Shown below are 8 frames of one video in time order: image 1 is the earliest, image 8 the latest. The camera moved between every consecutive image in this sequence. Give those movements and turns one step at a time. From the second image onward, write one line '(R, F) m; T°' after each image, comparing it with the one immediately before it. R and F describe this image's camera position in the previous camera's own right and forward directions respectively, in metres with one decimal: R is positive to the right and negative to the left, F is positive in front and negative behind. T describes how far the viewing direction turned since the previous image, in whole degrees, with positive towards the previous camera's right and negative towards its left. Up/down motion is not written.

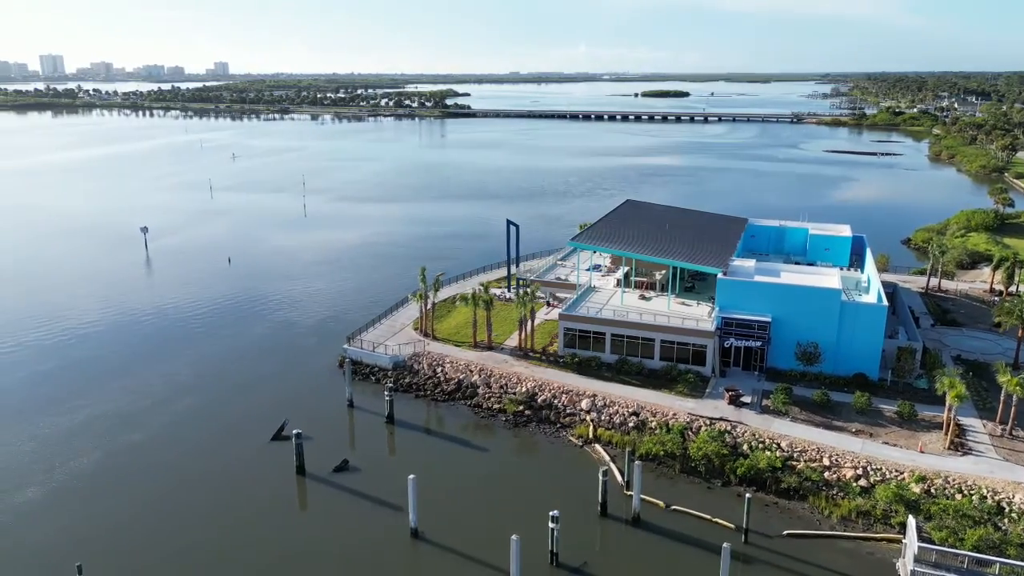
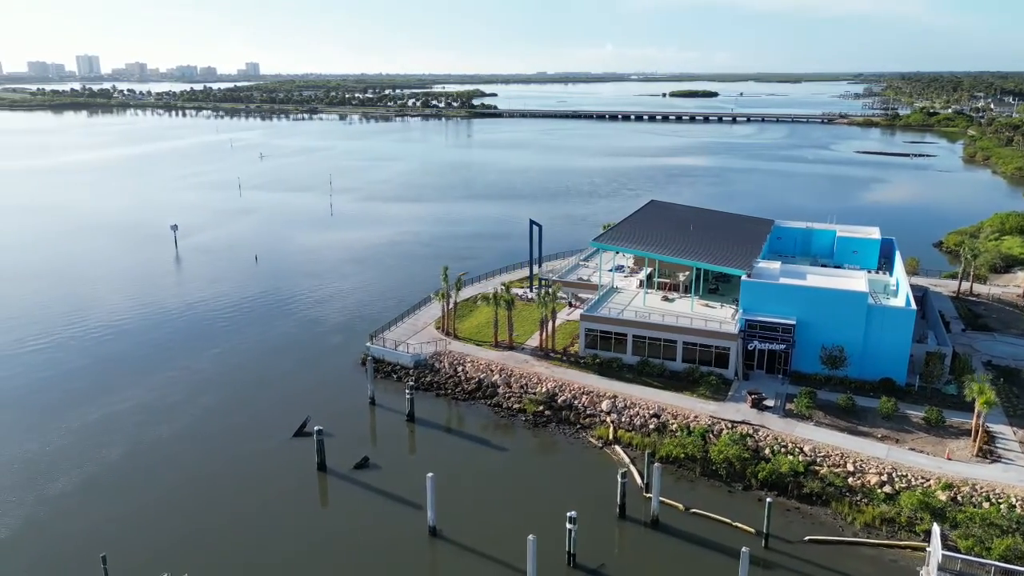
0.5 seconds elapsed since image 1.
(+0.2, 0.0) m; -2°
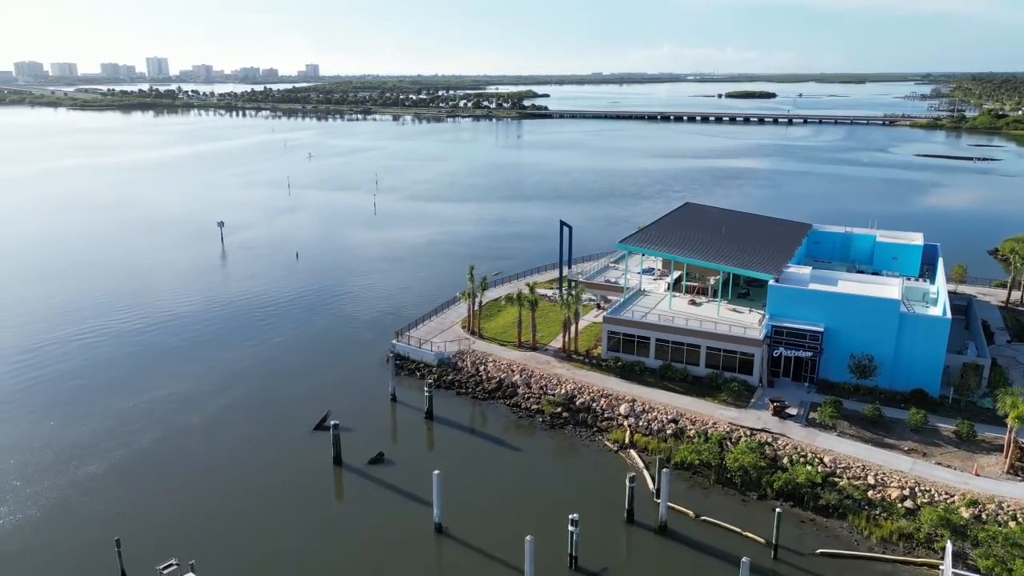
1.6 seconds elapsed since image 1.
(+1.5, 0.0) m; -4°
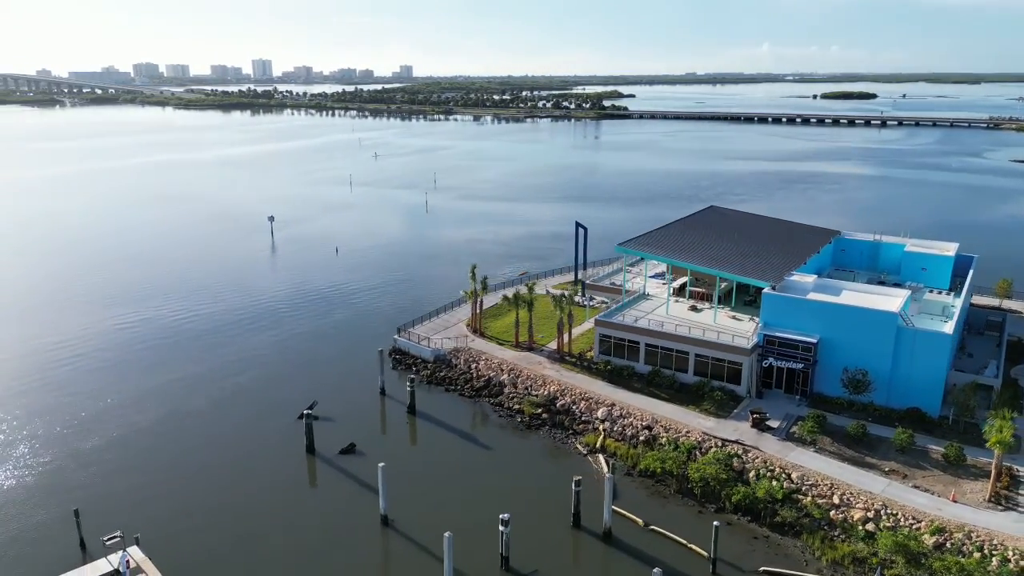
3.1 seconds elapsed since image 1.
(+4.9, +0.1) m; -6°
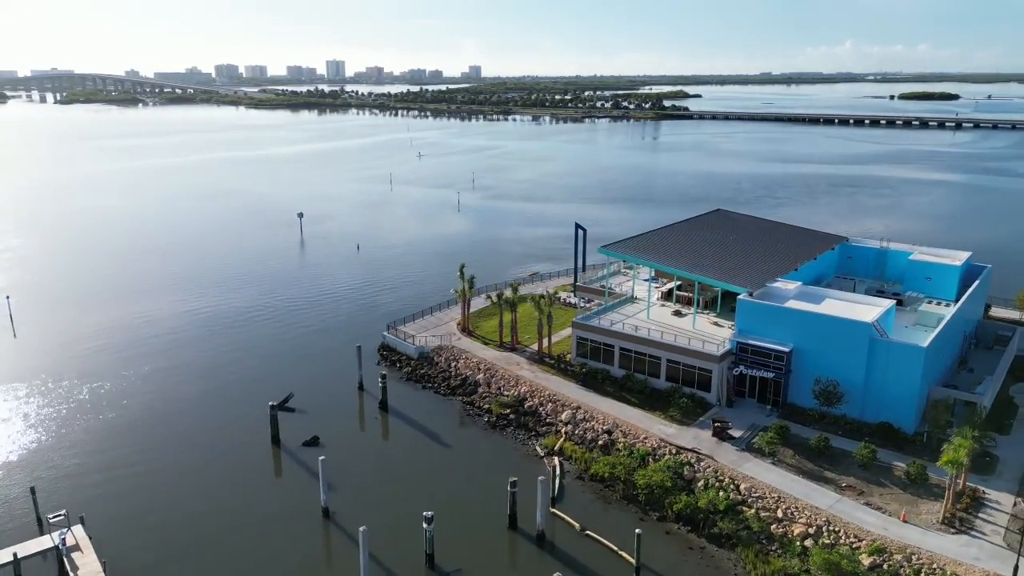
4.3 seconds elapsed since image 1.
(+4.5, +0.1) m; -5°
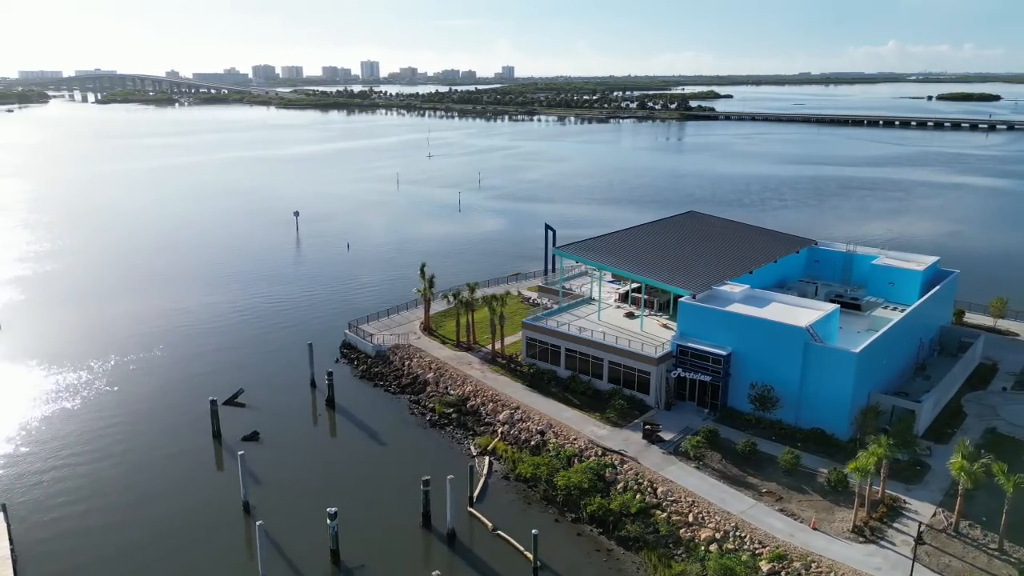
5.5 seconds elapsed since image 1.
(+4.3, -0.1) m; -2°
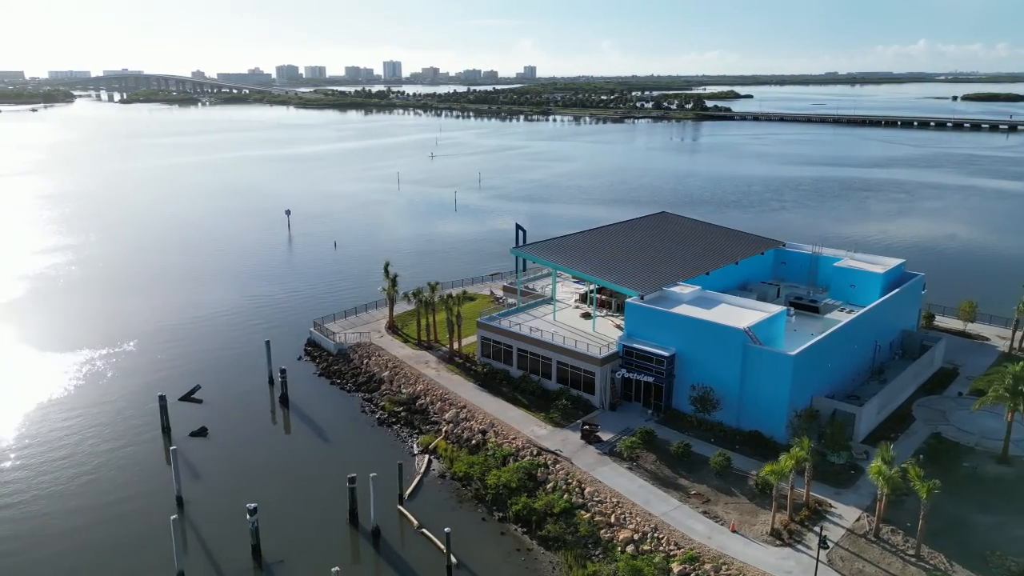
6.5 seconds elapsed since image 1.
(+3.5, -0.1) m; -1°
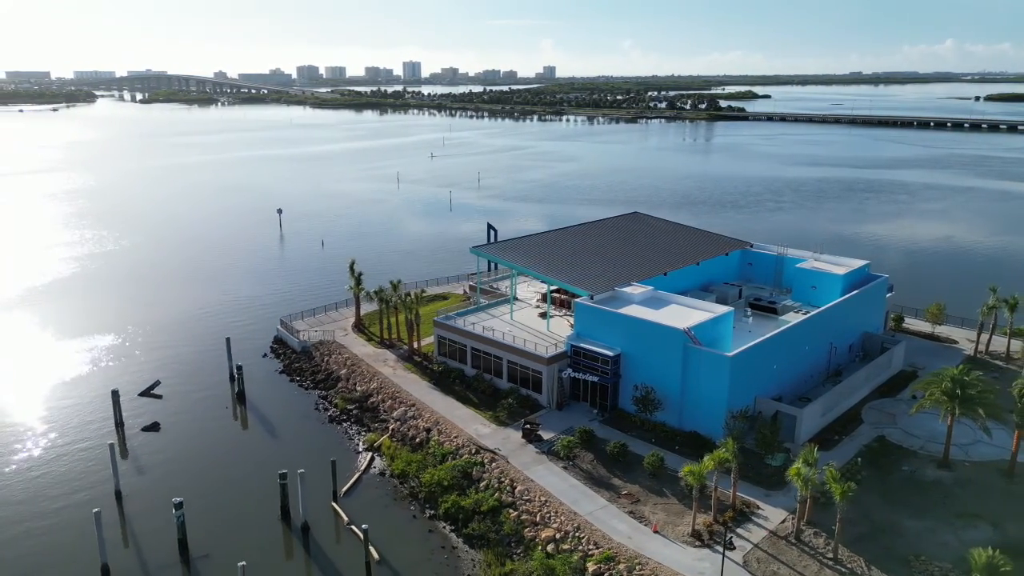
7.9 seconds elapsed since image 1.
(+3.3, -0.1) m; -1°
